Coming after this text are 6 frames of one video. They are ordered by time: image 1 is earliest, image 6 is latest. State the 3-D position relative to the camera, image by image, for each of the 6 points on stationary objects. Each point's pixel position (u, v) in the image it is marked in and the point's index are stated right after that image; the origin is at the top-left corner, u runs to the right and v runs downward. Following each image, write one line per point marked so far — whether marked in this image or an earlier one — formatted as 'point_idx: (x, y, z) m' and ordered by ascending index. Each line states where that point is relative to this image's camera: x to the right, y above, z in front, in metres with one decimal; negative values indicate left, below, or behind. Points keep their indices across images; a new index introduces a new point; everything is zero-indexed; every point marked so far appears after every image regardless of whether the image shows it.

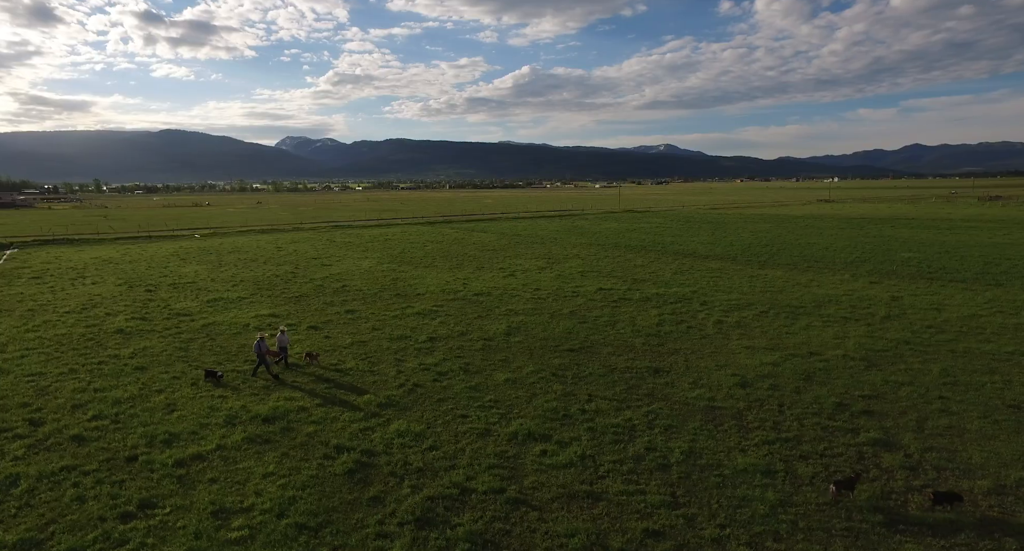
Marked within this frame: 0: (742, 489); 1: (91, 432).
0: (+4.9, -4.5, +12.2) m
1: (-11.1, -4.2, +15.3) m
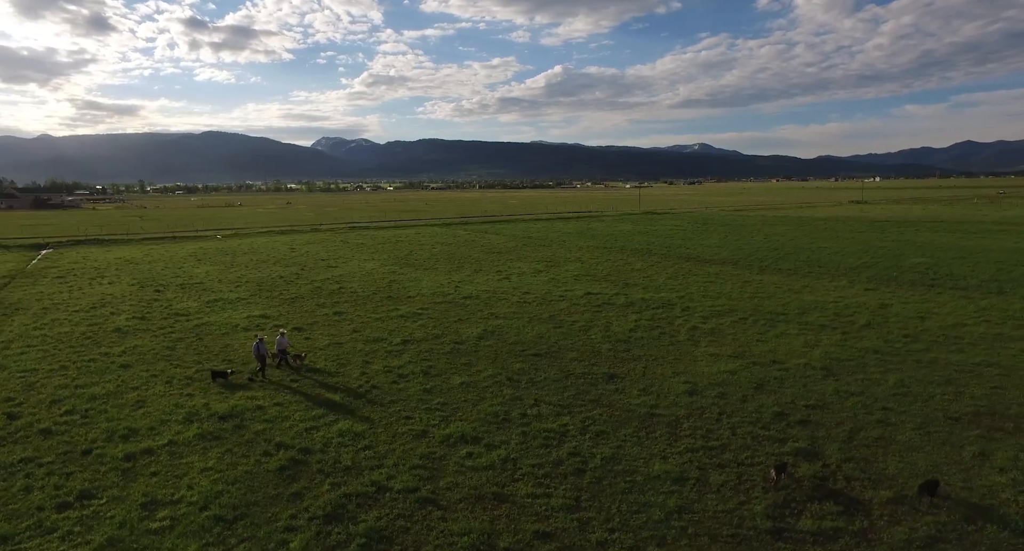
0: (+2.9, -4.8, +12.6) m
1: (-12.9, -4.4, +16.5) m
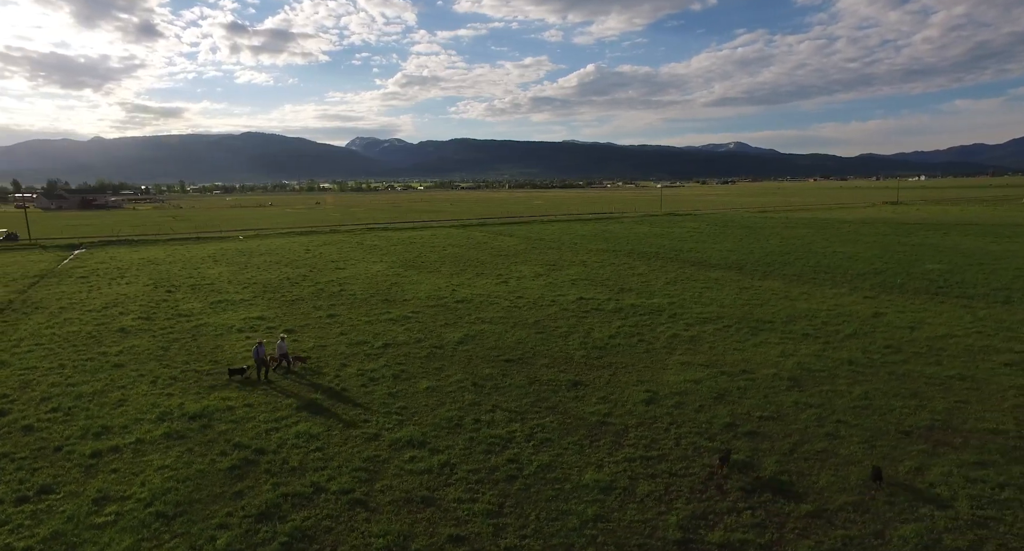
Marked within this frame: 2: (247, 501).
0: (+1.3, -5.1, +13.0) m
1: (-14.3, -4.6, +17.6) m
2: (-6.0, -5.1, +13.1) m
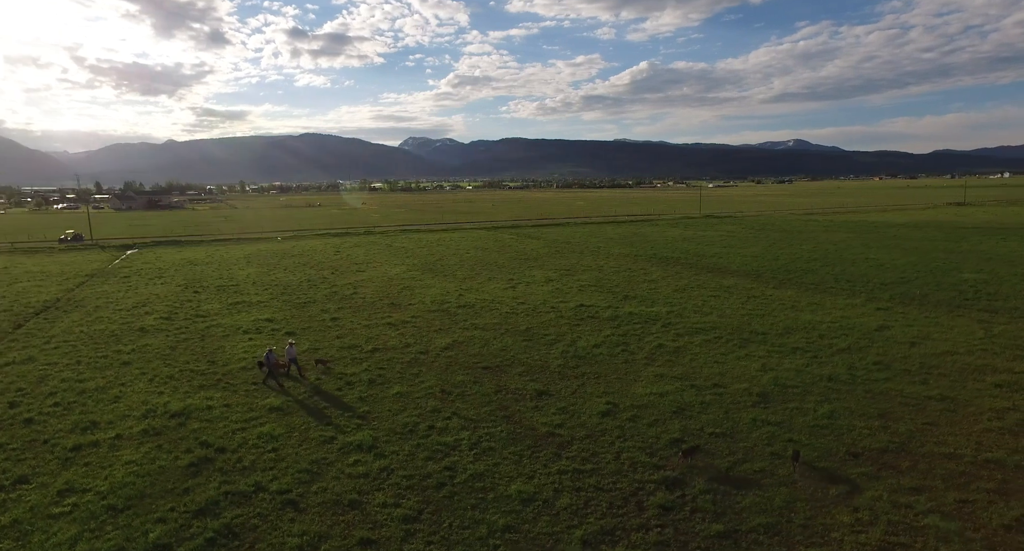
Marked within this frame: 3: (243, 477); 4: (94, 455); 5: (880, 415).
0: (-0.6, -5.5, +13.5) m
1: (-15.8, -4.8, +19.3) m
2: (-7.9, -5.4, +14.2) m
3: (-7.1, -5.3, +15.2) m
4: (-12.0, -5.1, +16.5) m
5: (+12.0, -4.5, +18.8) m
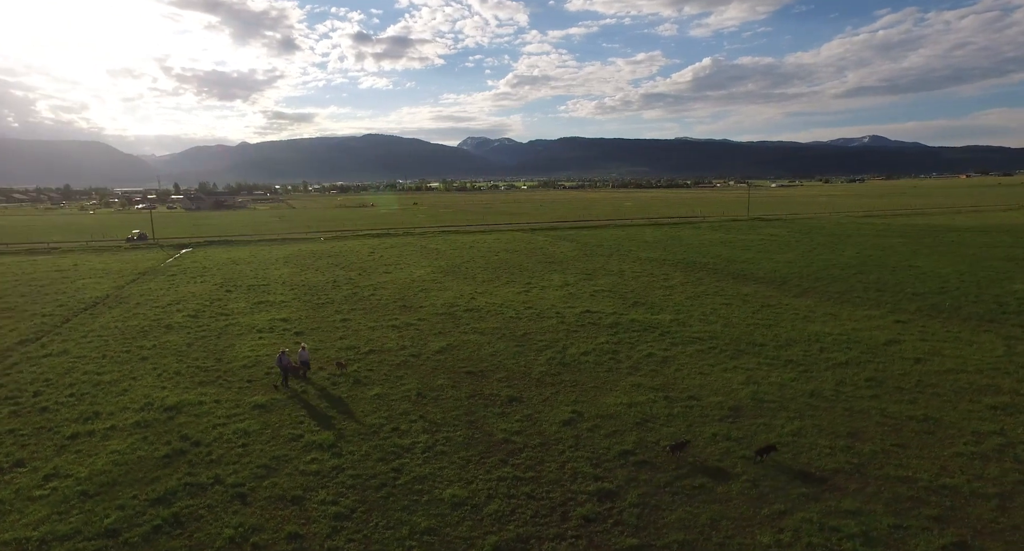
0: (-2.4, -5.8, +14.1) m
1: (-16.9, -4.9, +21.3) m
2: (-9.5, -5.6, +15.4) m
3: (-8.6, -5.5, +16.4) m
4: (-13.4, -5.3, +18.2) m
5: (+10.7, -5.0, +18.2) m
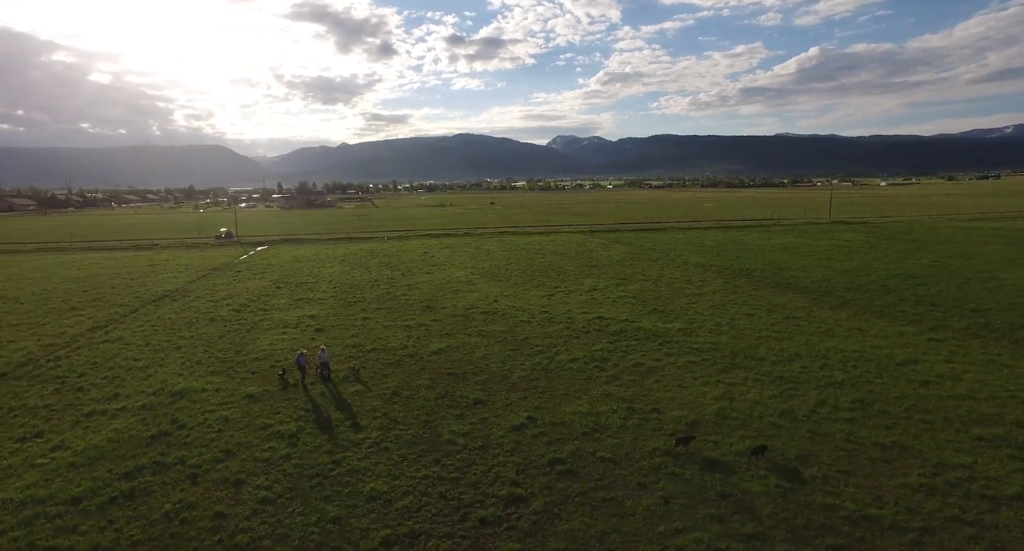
0: (-4.8, -6.1, +15.3) m
1: (-18.1, -4.8, +24.5) m
2: (-11.7, -5.7, +17.7) m
3: (-10.6, -5.6, +18.4) m
4: (-15.1, -5.3, +20.9) m
5: (+8.7, -5.5, +17.5) m
